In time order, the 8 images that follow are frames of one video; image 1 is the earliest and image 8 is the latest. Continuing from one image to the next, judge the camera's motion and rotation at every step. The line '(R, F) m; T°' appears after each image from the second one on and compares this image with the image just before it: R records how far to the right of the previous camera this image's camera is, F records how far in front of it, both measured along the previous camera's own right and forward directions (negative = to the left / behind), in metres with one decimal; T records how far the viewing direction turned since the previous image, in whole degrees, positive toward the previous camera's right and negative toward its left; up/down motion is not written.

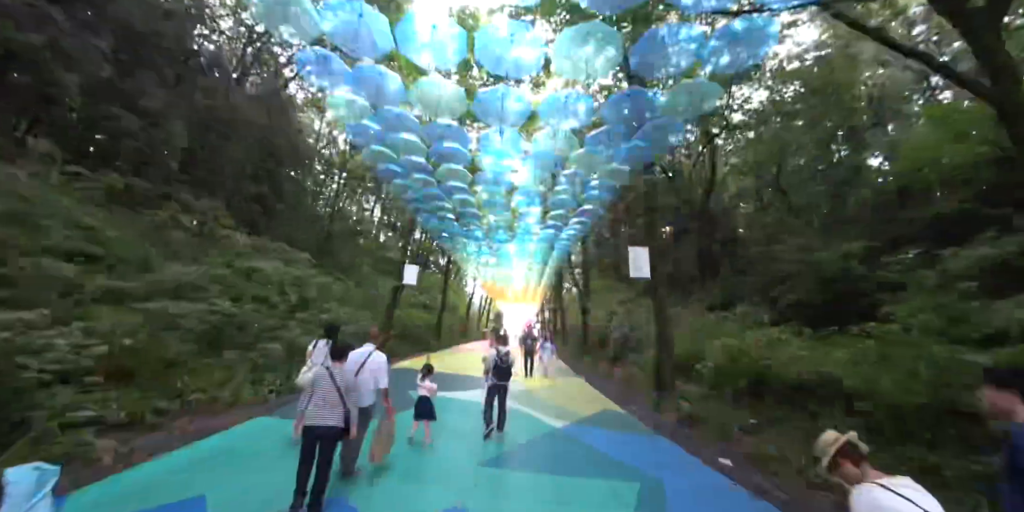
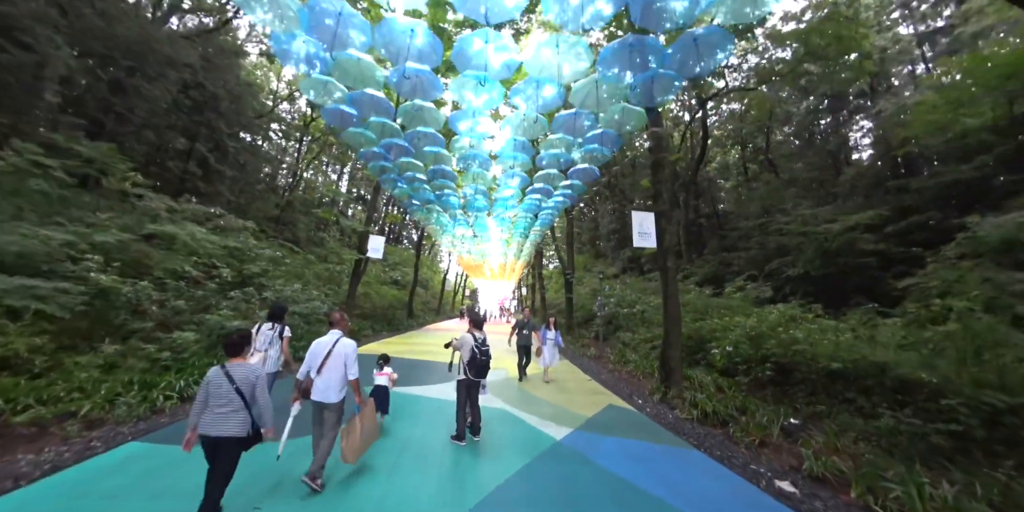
(-0.1, +1.1) m; +4°
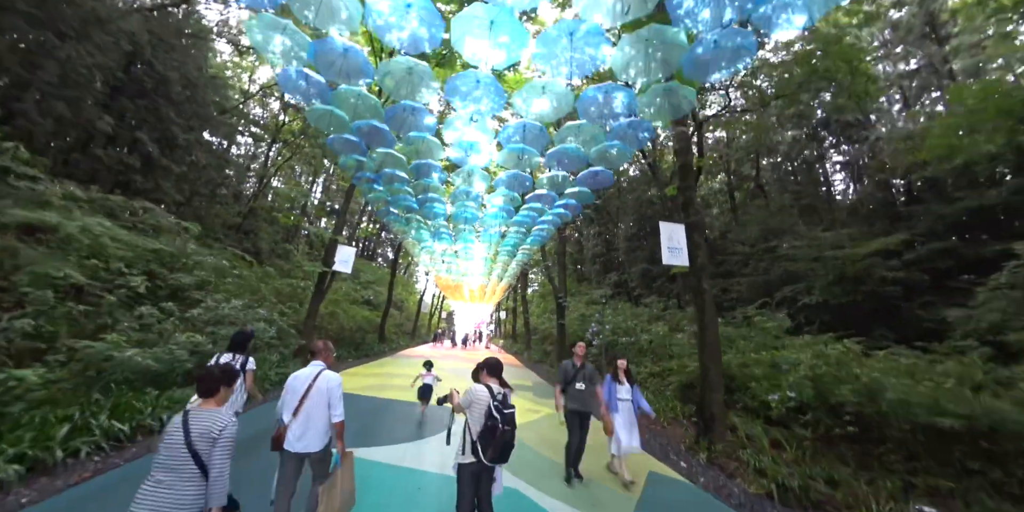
(-0.4, +1.1) m; +4°
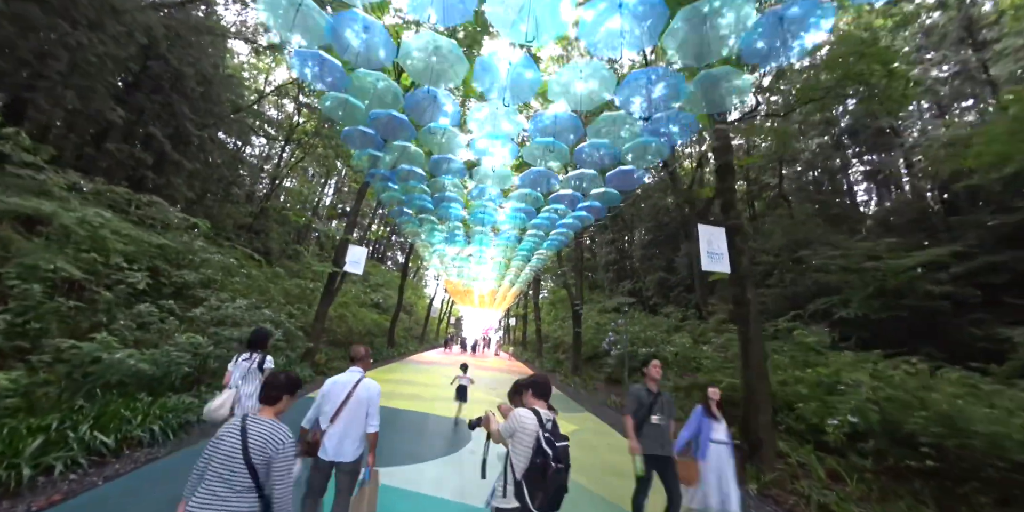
(-0.2, +0.4) m; -1°
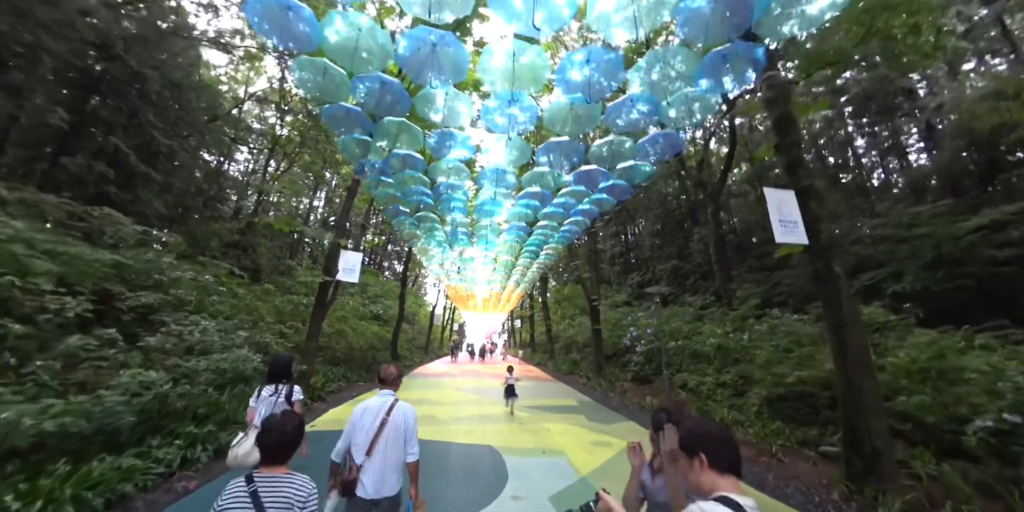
(-0.3, +0.9) m; +1°
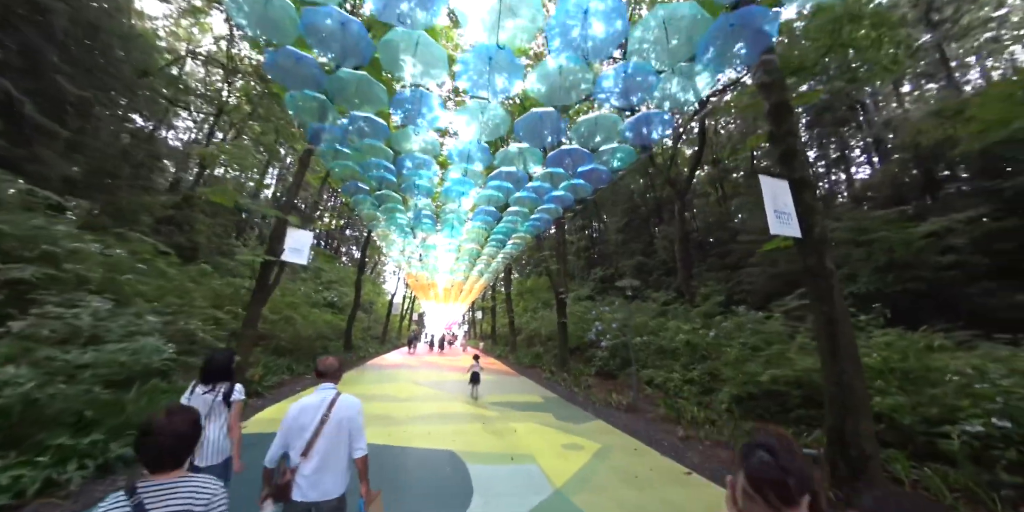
(-0.1, +0.5) m; +6°
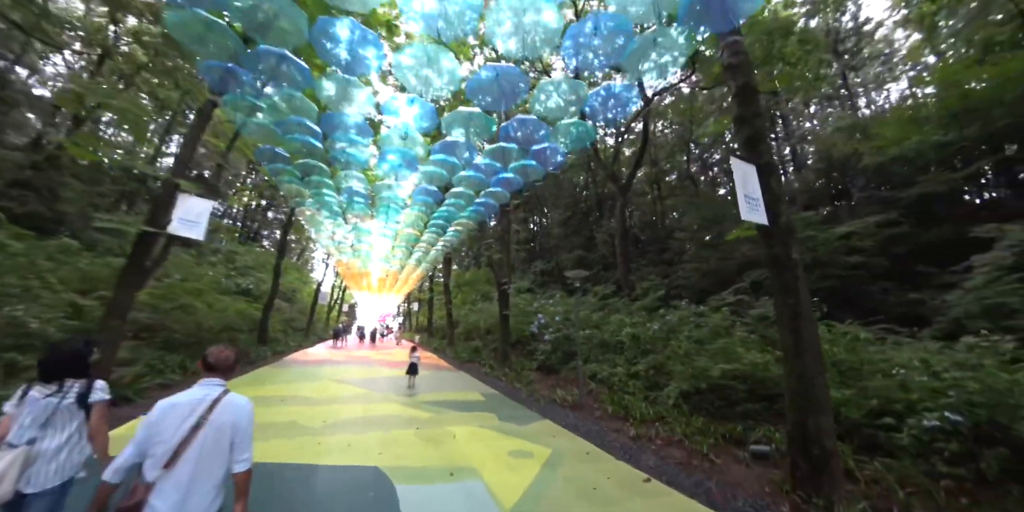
(0.0, +0.6) m; +9°
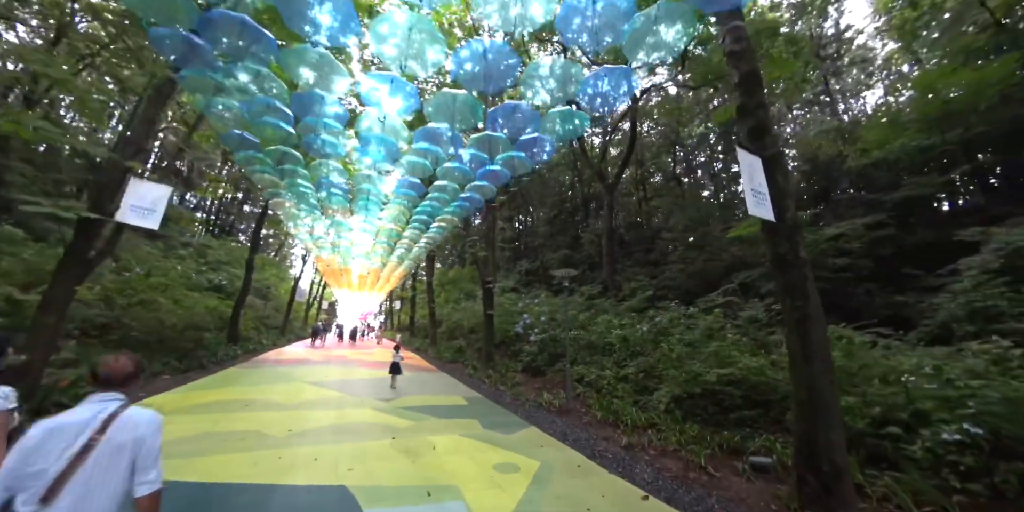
(0.0, +0.3) m; +3°
